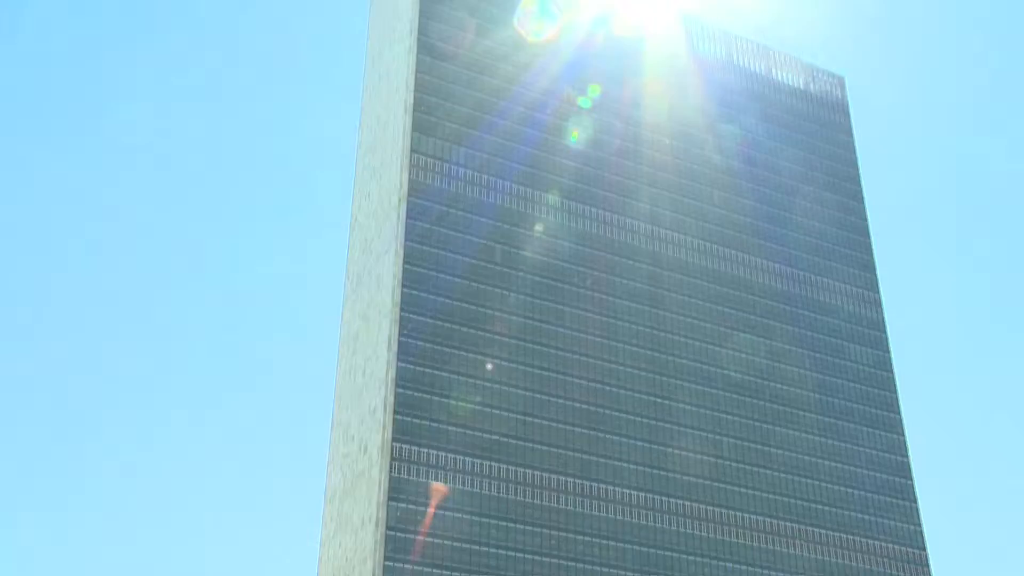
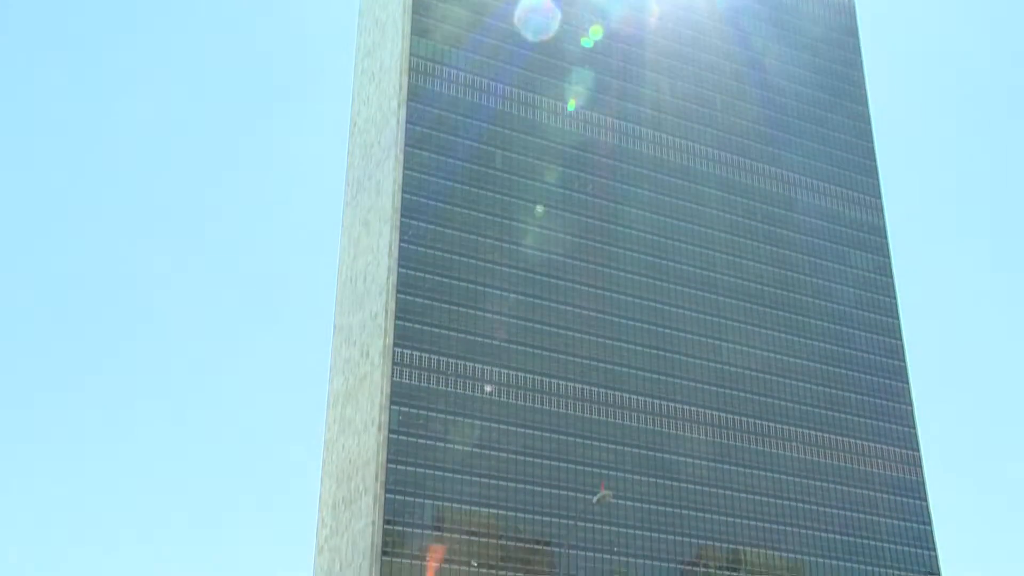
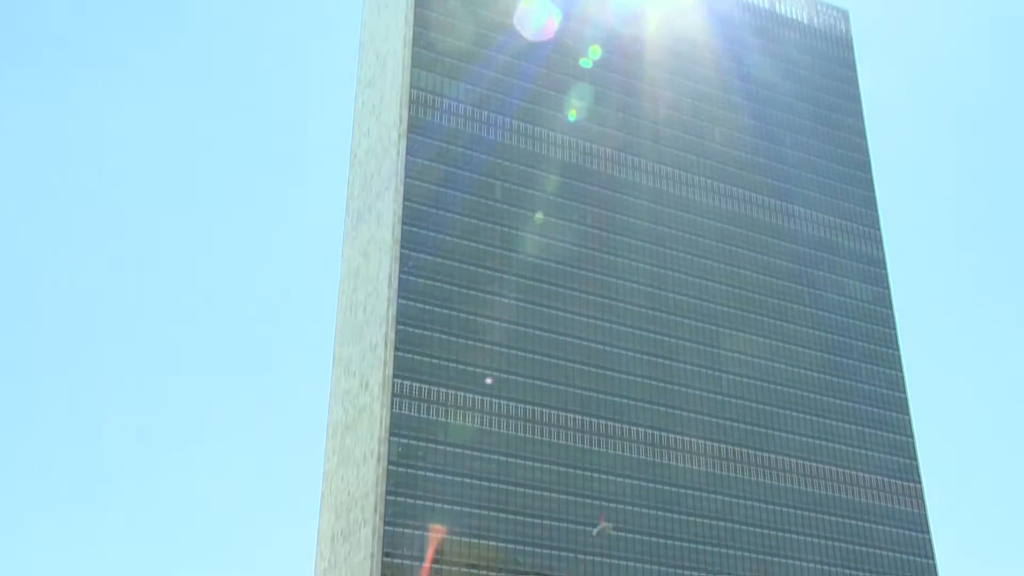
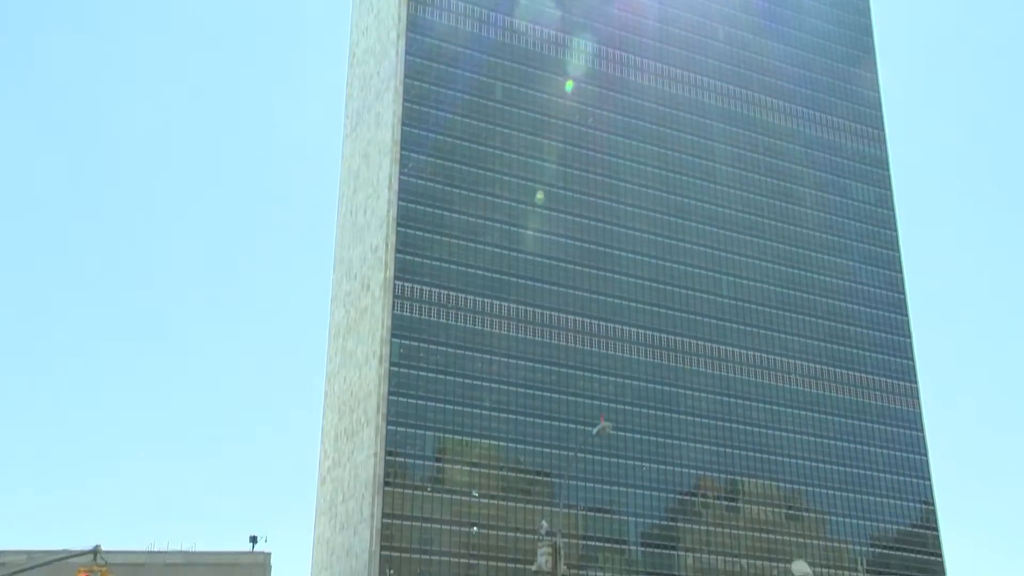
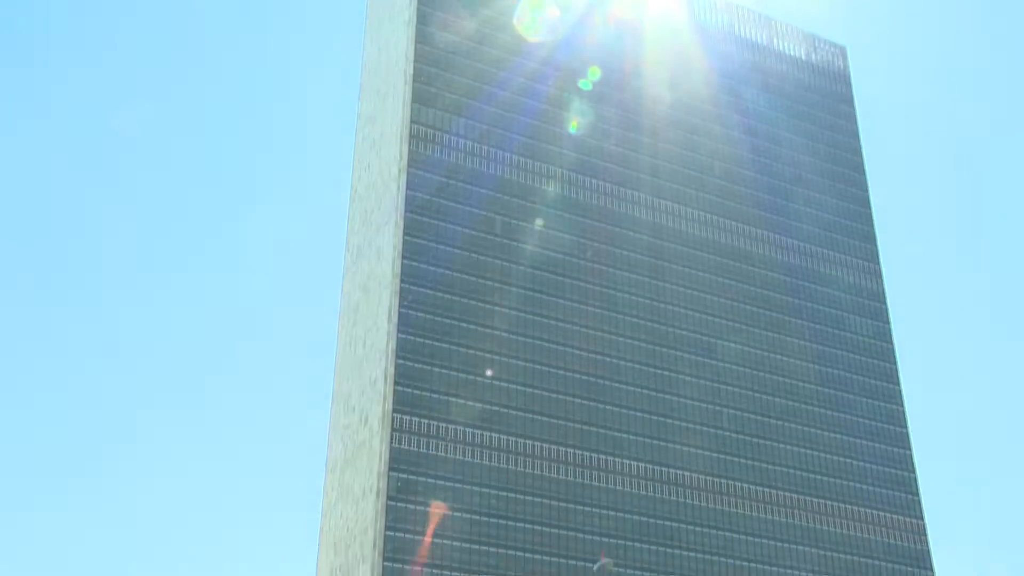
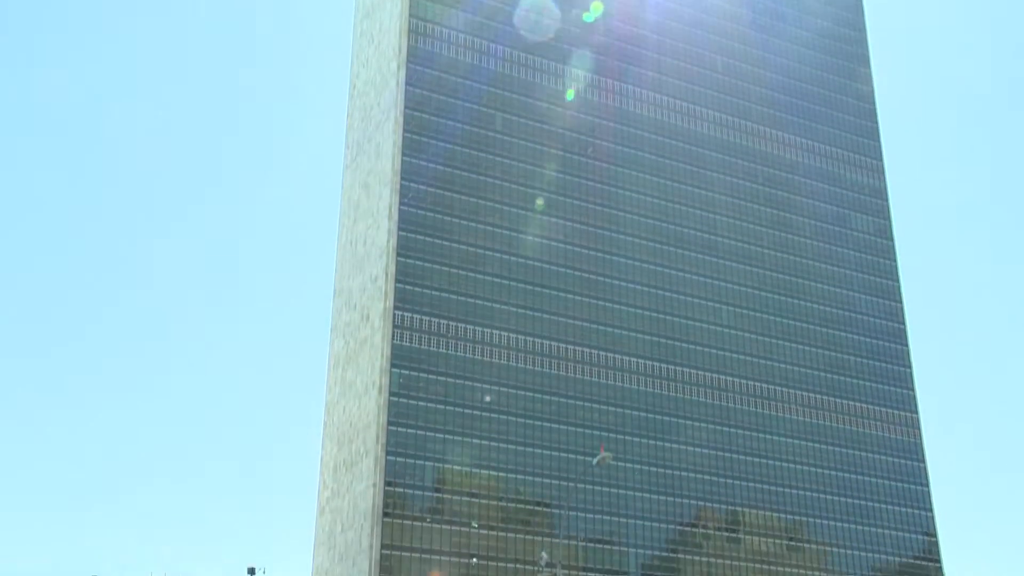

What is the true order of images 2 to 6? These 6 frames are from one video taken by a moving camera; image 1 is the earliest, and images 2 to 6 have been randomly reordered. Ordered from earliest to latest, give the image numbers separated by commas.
5, 3, 2, 6, 4
